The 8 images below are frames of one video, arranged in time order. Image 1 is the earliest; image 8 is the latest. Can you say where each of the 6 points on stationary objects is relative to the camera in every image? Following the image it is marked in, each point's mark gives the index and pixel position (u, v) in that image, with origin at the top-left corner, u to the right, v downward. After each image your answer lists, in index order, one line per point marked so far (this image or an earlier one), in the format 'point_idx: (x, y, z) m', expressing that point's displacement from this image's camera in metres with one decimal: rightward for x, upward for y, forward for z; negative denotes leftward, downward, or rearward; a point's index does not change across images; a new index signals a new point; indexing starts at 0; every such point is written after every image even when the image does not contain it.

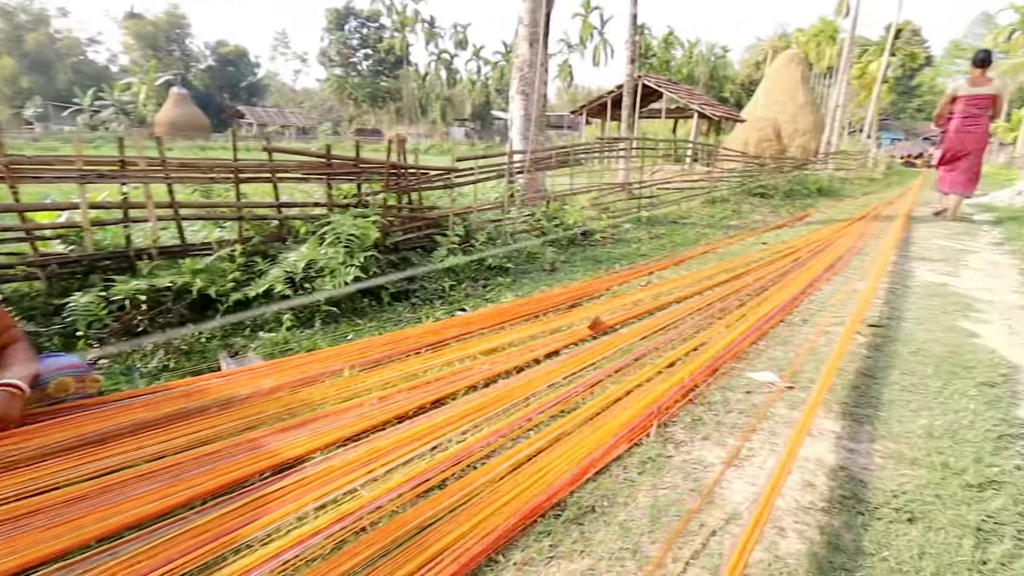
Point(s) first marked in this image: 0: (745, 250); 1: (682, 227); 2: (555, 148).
0: (+2.3, +0.4, +5.3) m
1: (+2.1, +0.8, +6.9) m
2: (+0.5, +1.5, +6.0) m
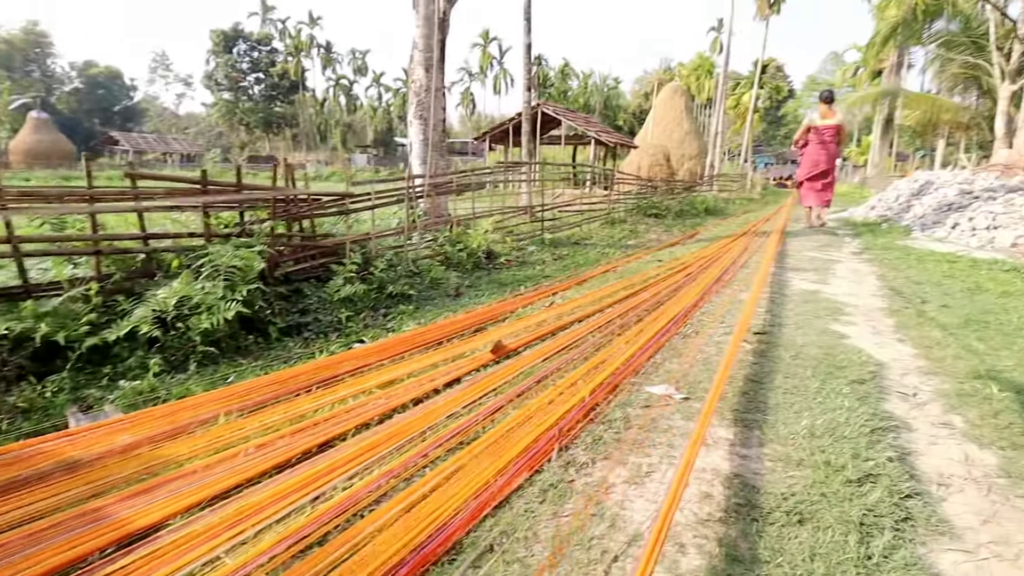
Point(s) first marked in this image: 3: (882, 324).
0: (+1.3, +0.2, +5.5) m
1: (+0.9, +0.5, +7.1) m
2: (-0.6, +1.3, +6.0) m
3: (+2.2, -0.2, +3.3) m
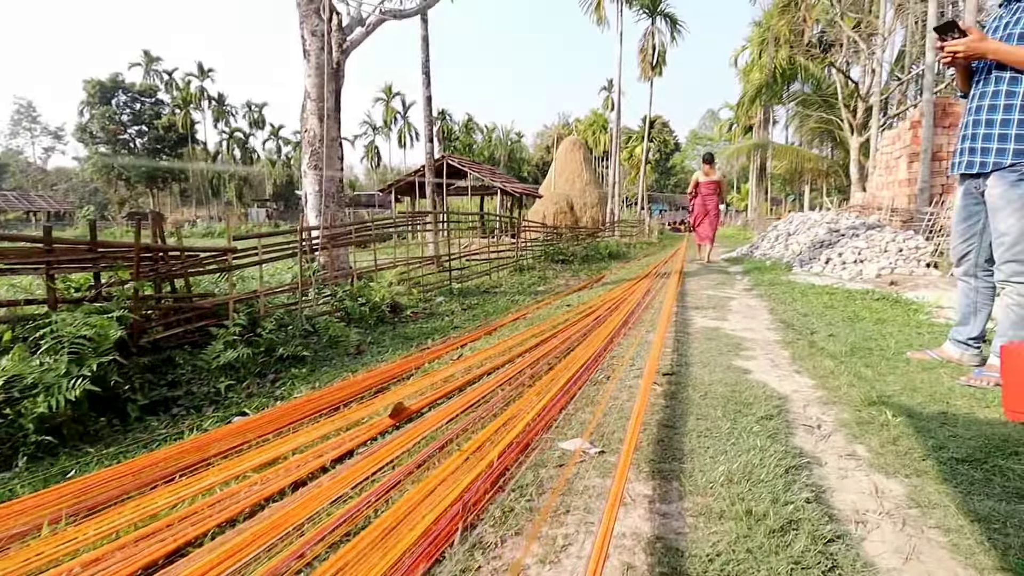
0: (+0.4, -0.2, +5.5) m
1: (-0.3, -0.1, +7.0) m
2: (-1.7, +0.7, +5.8) m
3: (+1.7, -0.4, +3.4) m
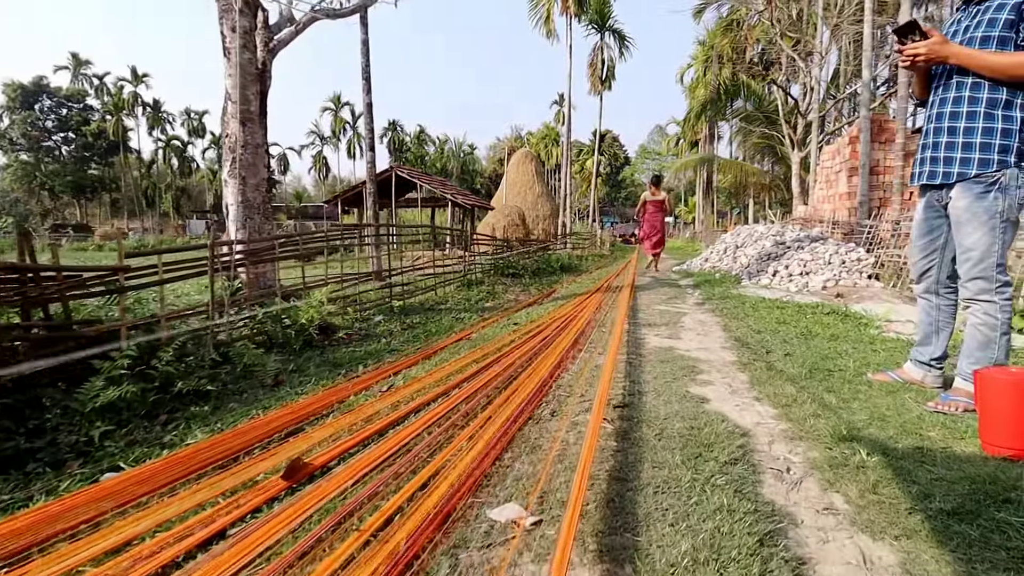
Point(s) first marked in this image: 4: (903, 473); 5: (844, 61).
0: (-0.1, -0.4, +5.1) m
1: (-0.9, -0.3, +6.6) m
2: (-2.2, +0.5, +5.2) m
3: (+1.3, -0.5, +3.2) m
4: (+1.4, -0.7, +1.9) m
5: (+9.3, +6.4, +15.3) m
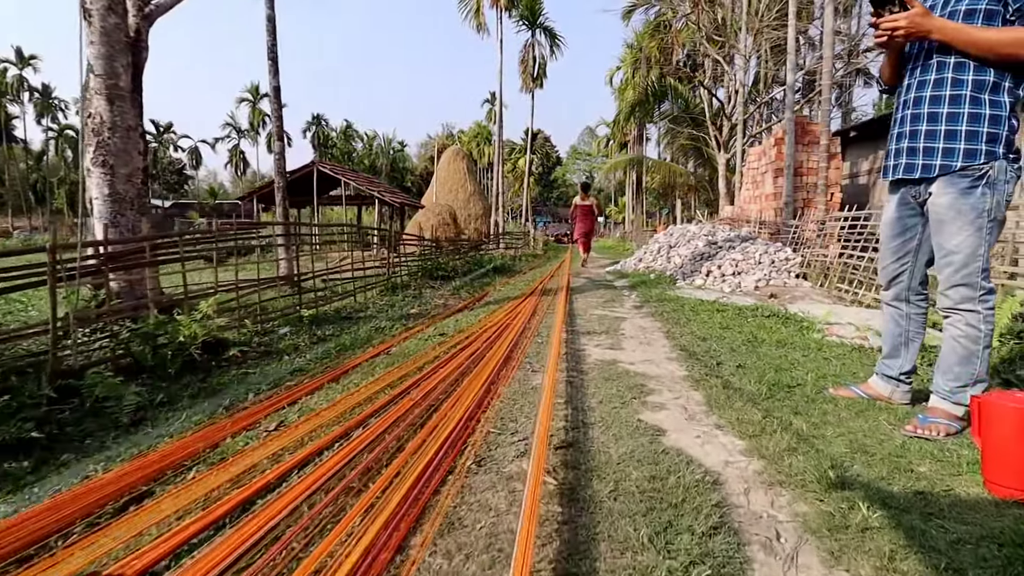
0: (-0.7, -0.5, +4.5) m
1: (-1.7, -0.4, +5.9) m
2: (-2.8, +0.4, +4.4) m
3: (+0.9, -0.6, +2.8) m
4: (+1.1, -0.7, +1.6) m
5: (+7.3, +6.4, +15.8) m
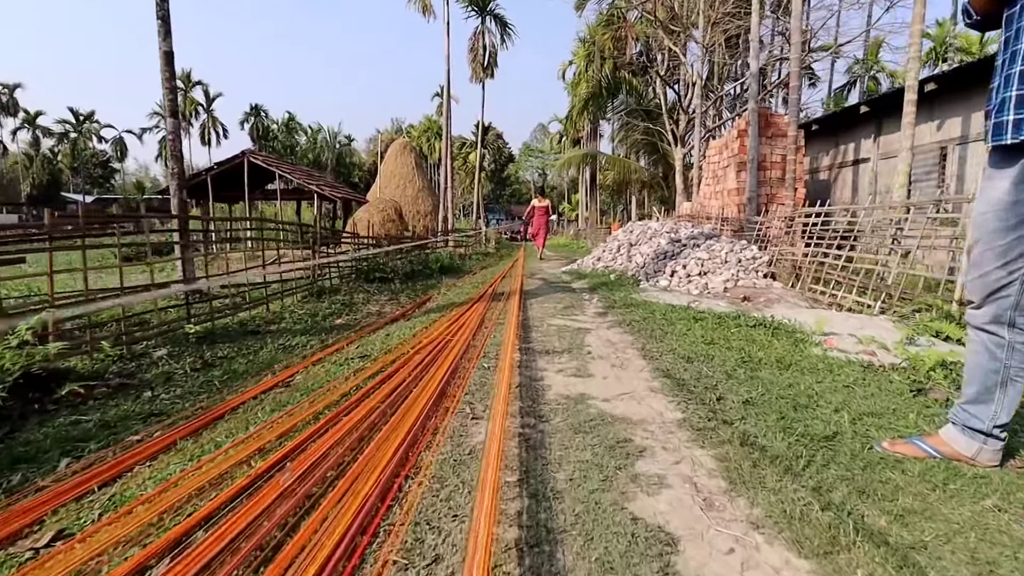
0: (-1.1, -0.5, +3.5) m
1: (-2.2, -0.4, +4.8) m
2: (-3.2, +0.3, +3.2) m
3: (+0.7, -0.6, +1.9) m
4: (+1.0, -0.8, +0.7) m
5: (+5.9, +6.4, +15.4) m
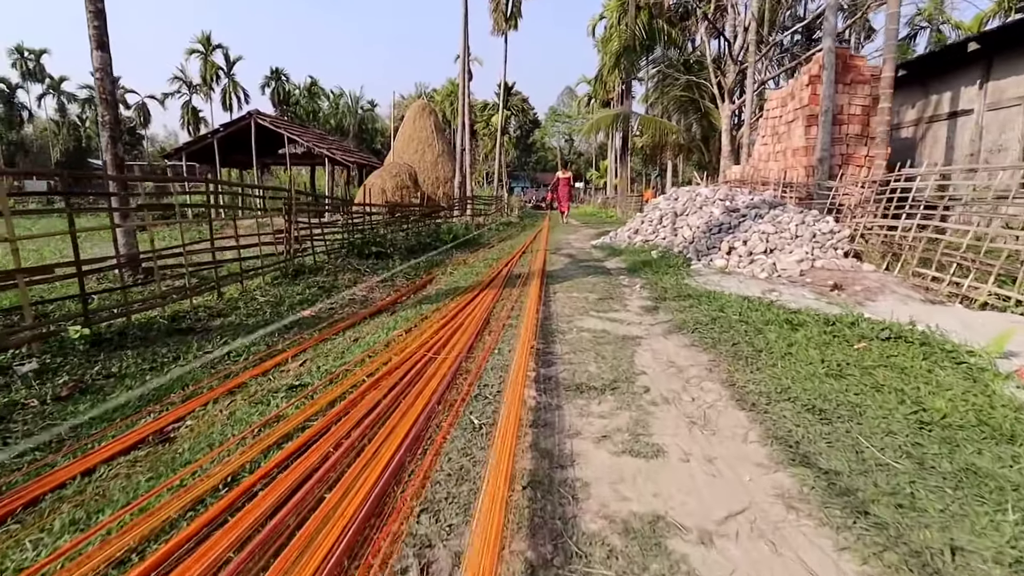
0: (-1.1, -0.5, +2.2) m
1: (-2.1, -0.4, +3.5) m
2: (-3.2, +0.3, +1.9) m
3: (+0.6, -0.7, +0.5) m
4: (+0.9, -0.9, -0.7) m
5: (+6.5, +7.0, +13.3) m
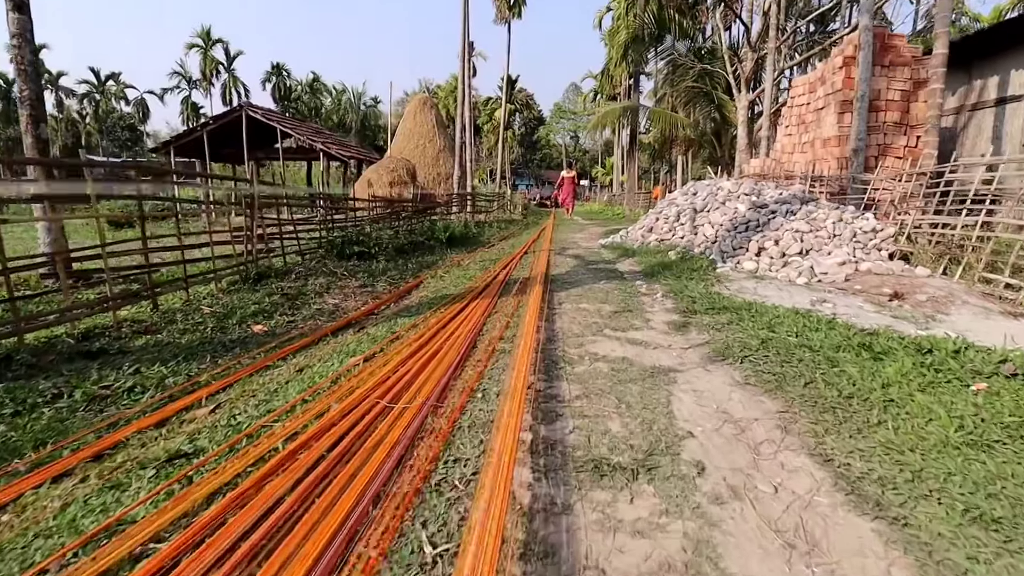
0: (-1.1, -0.6, +1.4) m
1: (-2.1, -0.4, +2.7) m
2: (-3.2, +0.3, +1.2) m
3: (+0.6, -0.8, -0.3) m
4: (+0.8, -1.0, -1.5) m
5: (+6.5, +7.0, +12.5) m
